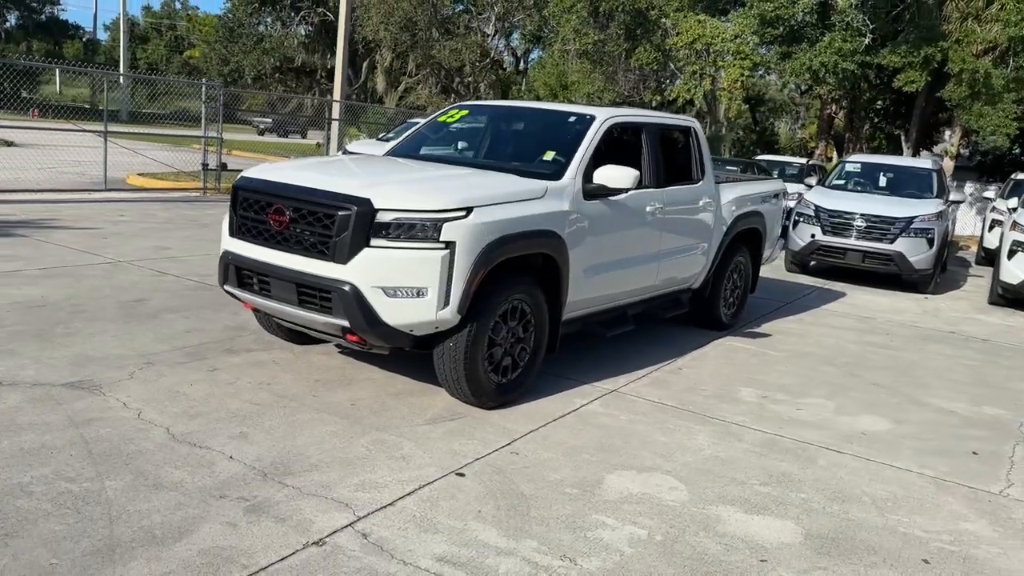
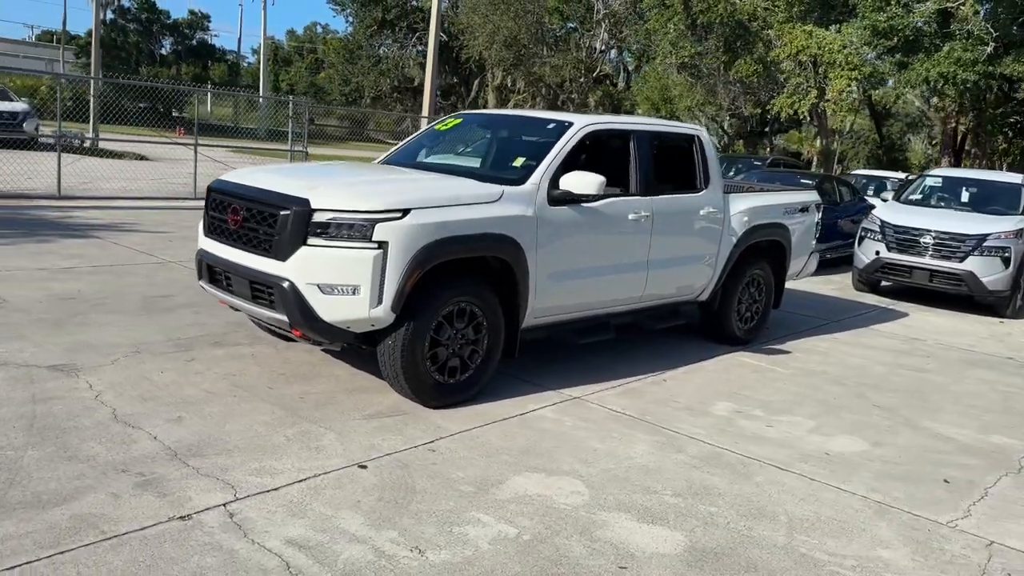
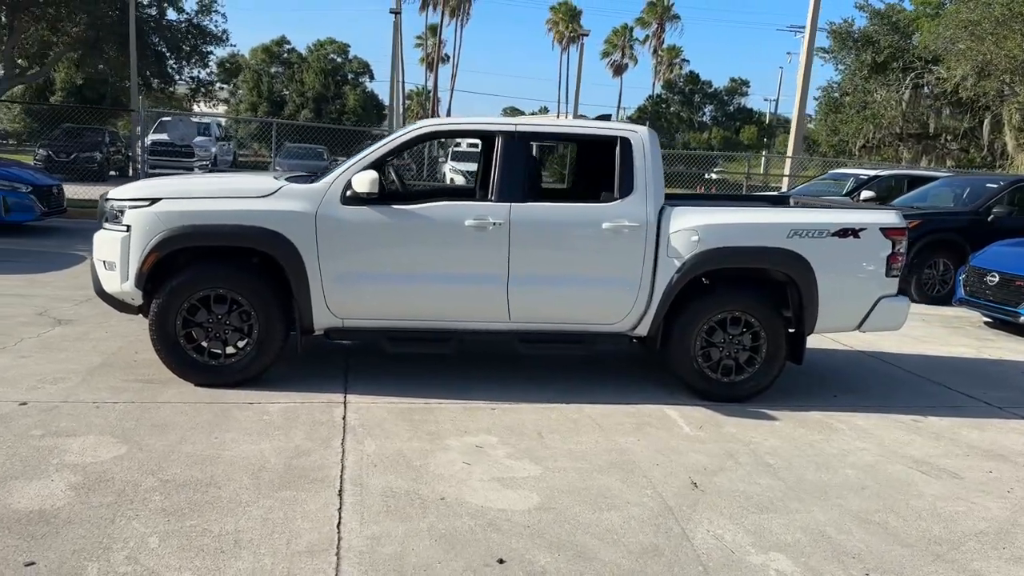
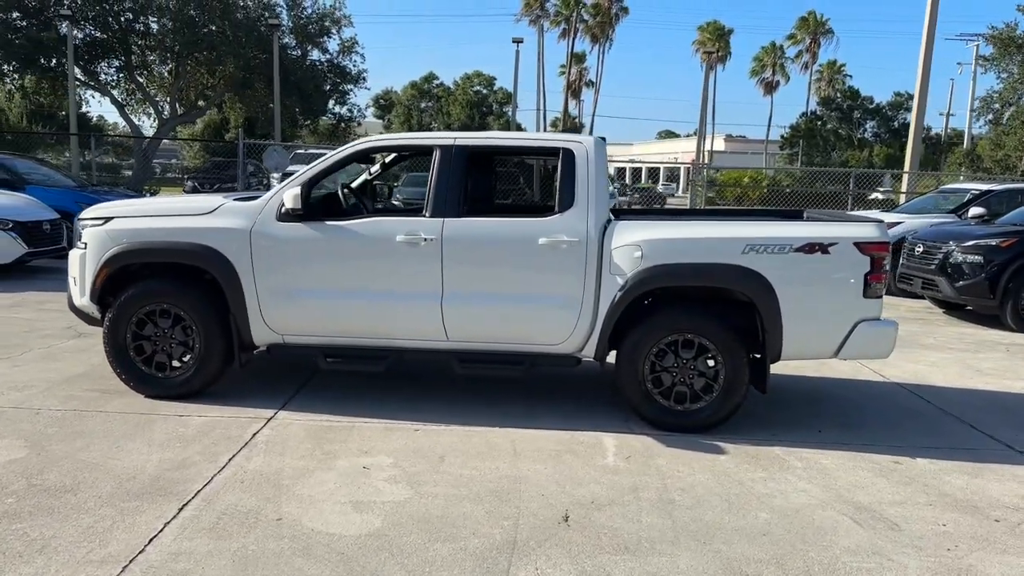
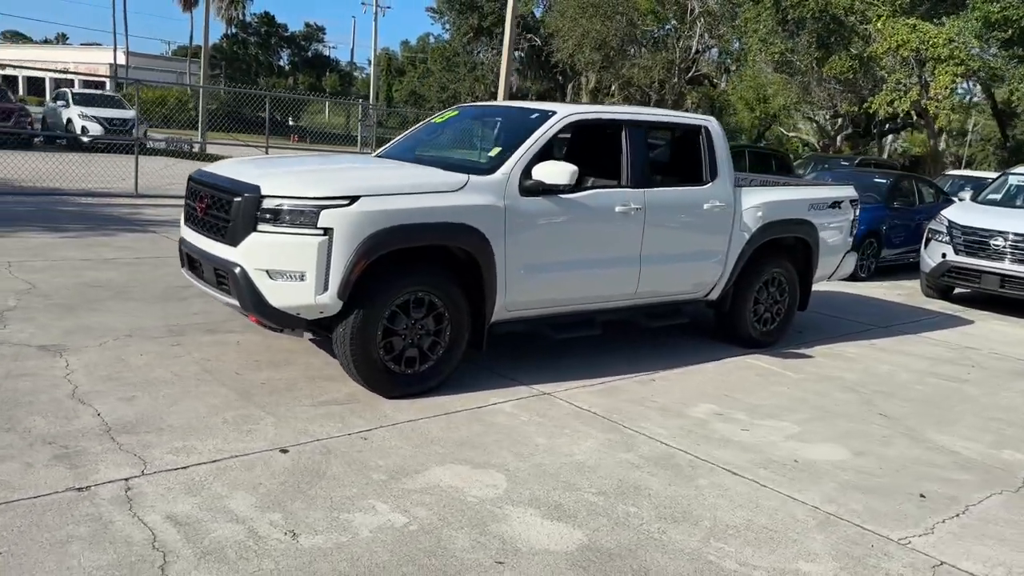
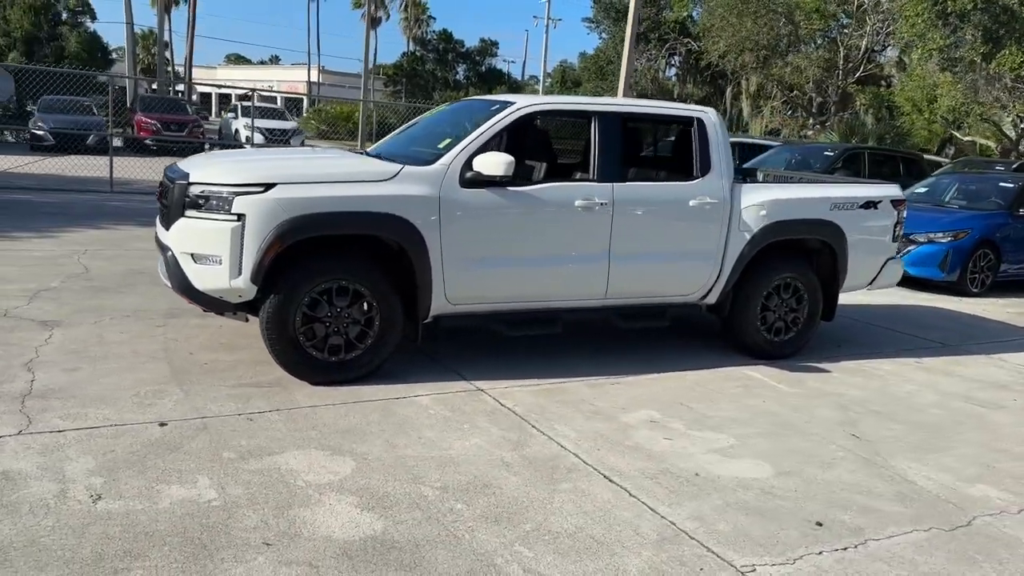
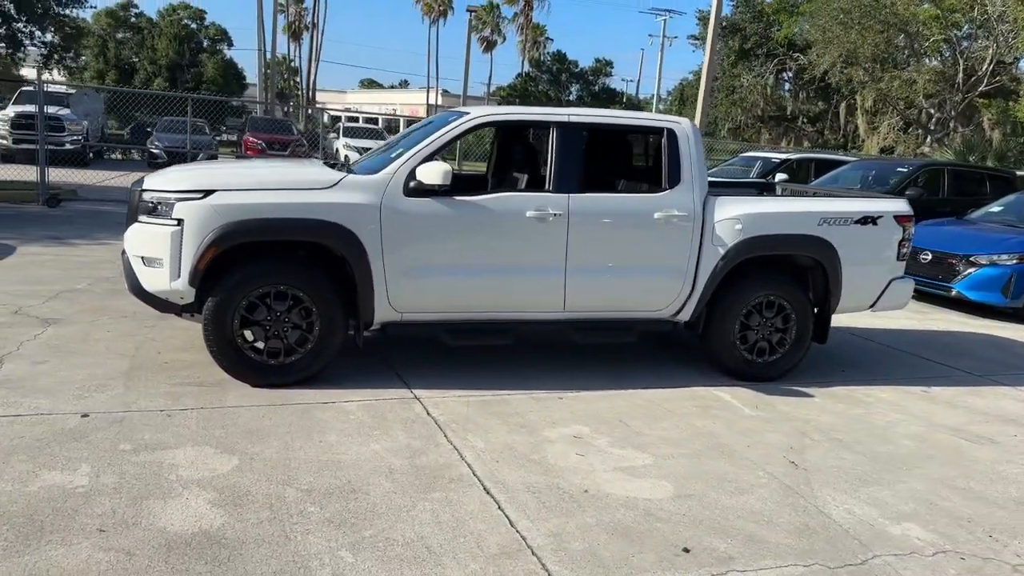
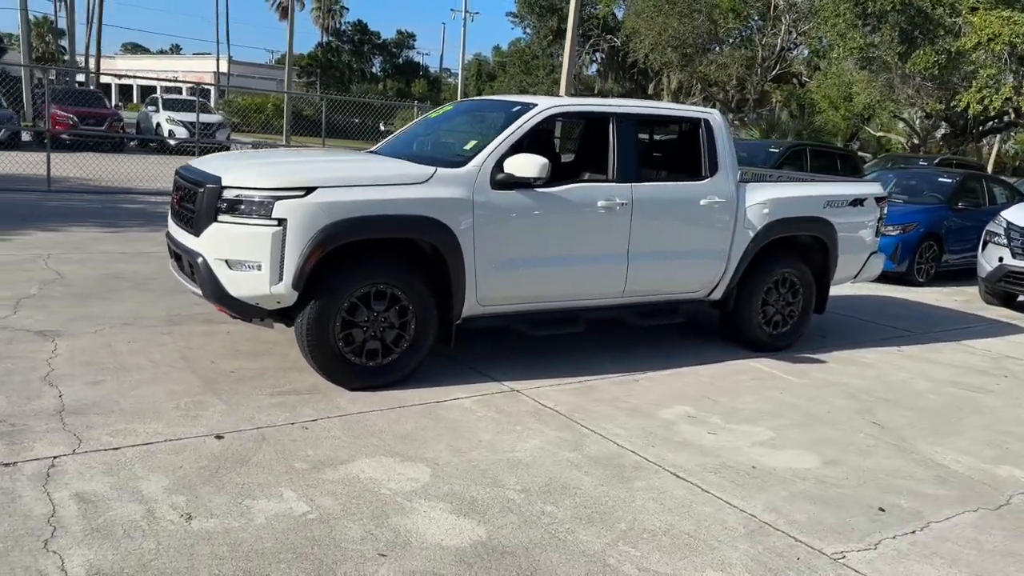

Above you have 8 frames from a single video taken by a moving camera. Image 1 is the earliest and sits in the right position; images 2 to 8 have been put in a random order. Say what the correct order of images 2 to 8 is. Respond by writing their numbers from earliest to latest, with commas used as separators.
2, 5, 8, 6, 7, 3, 4
